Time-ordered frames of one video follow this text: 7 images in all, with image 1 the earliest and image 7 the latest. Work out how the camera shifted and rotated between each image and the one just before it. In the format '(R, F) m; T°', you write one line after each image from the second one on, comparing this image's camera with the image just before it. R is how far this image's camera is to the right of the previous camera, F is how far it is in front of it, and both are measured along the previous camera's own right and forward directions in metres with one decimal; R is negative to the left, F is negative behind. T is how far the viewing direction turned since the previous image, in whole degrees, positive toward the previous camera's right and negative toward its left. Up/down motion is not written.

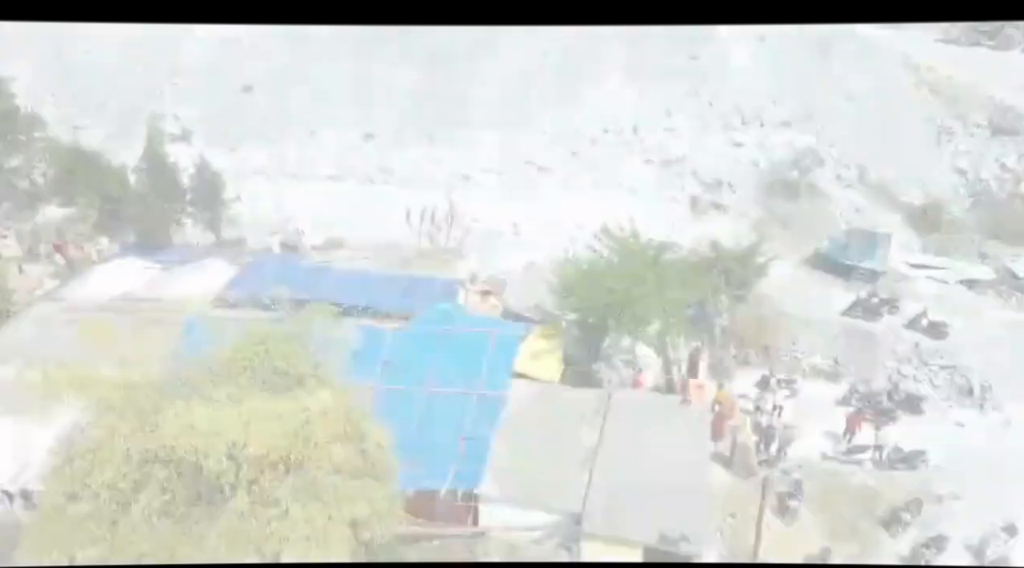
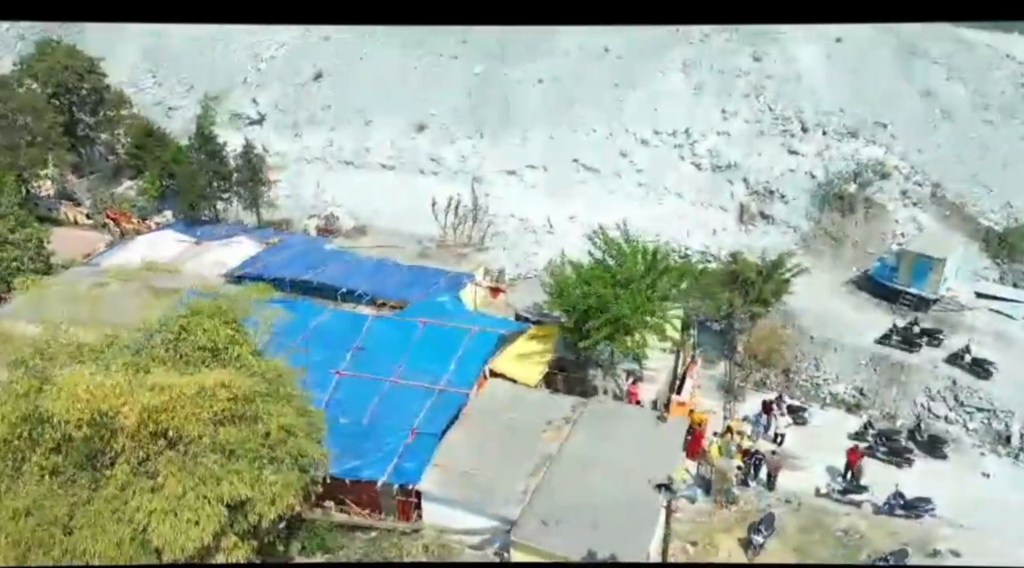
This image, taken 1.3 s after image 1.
(+2.1, +0.5) m; -8°
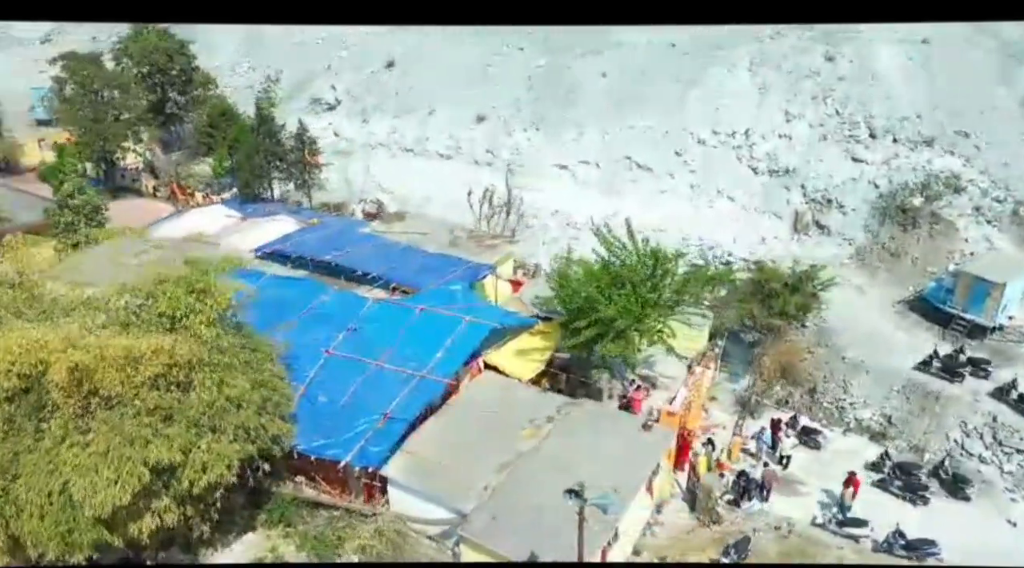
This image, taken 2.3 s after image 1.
(+1.7, +0.3) m; -8°
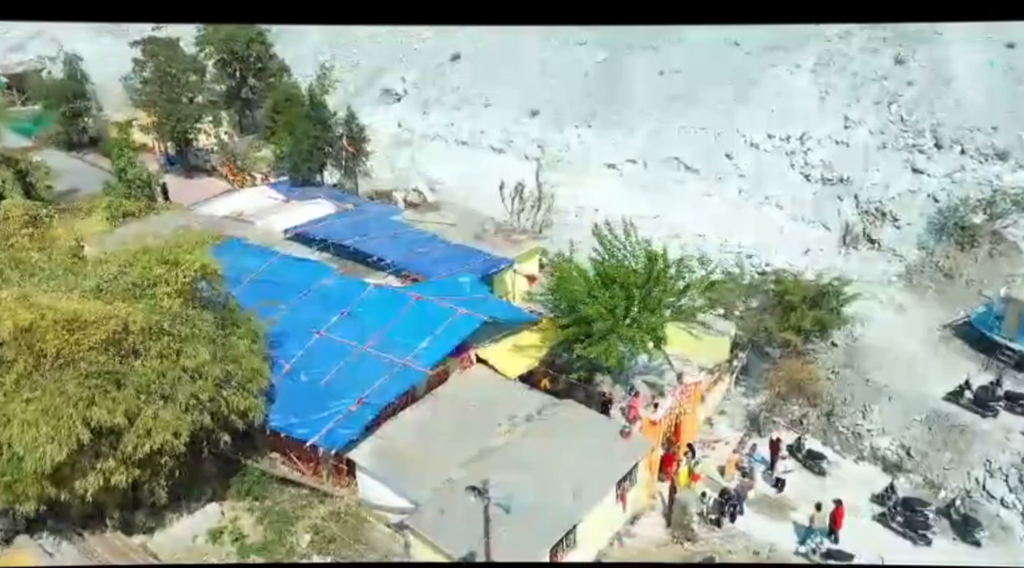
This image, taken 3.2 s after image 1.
(+1.6, +0.3) m; -7°
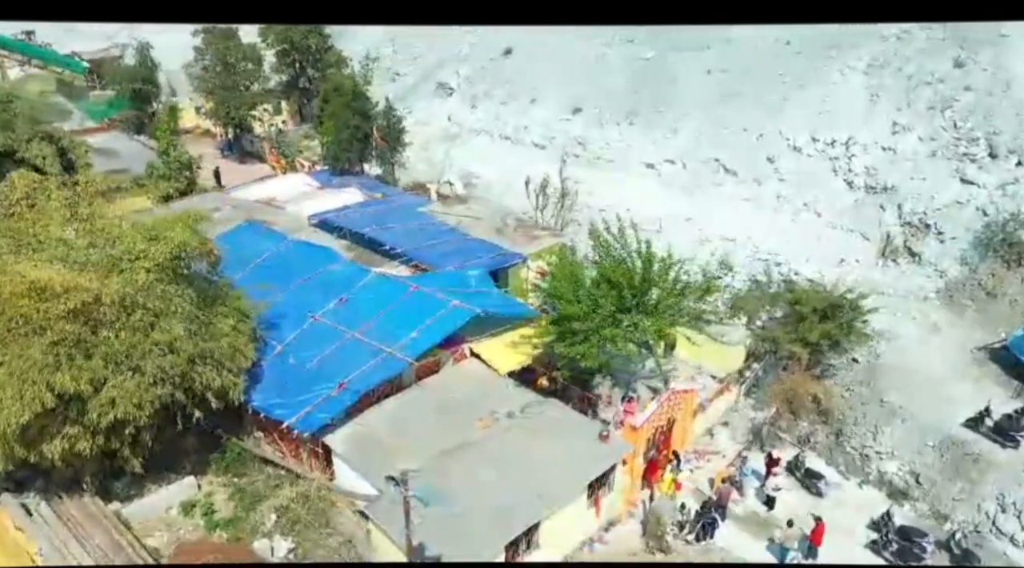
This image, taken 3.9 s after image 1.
(+1.3, +0.2) m; -6°
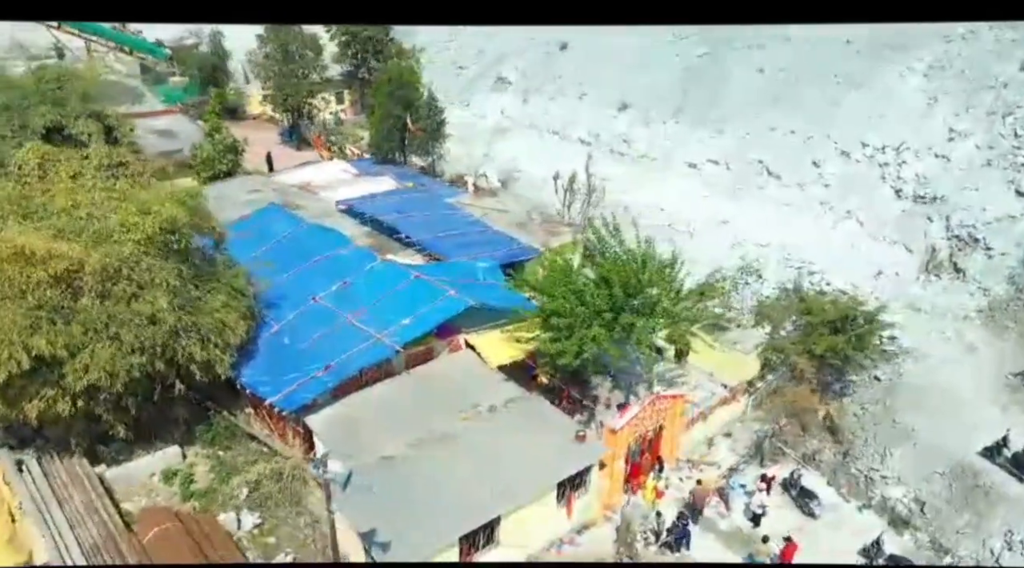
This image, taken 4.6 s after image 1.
(+1.3, +0.2) m; -6°
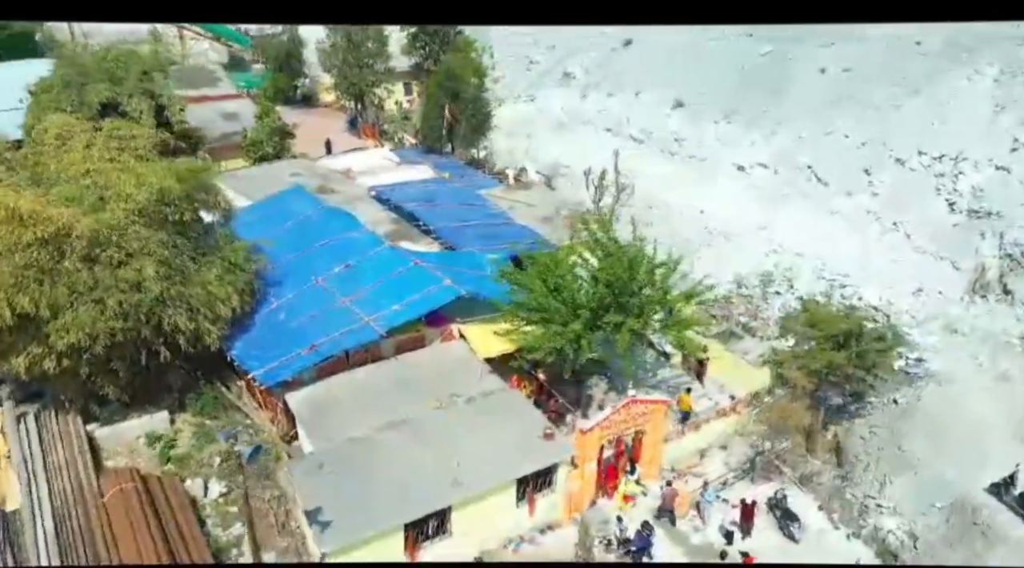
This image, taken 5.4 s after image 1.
(+1.5, +0.3) m; -7°
